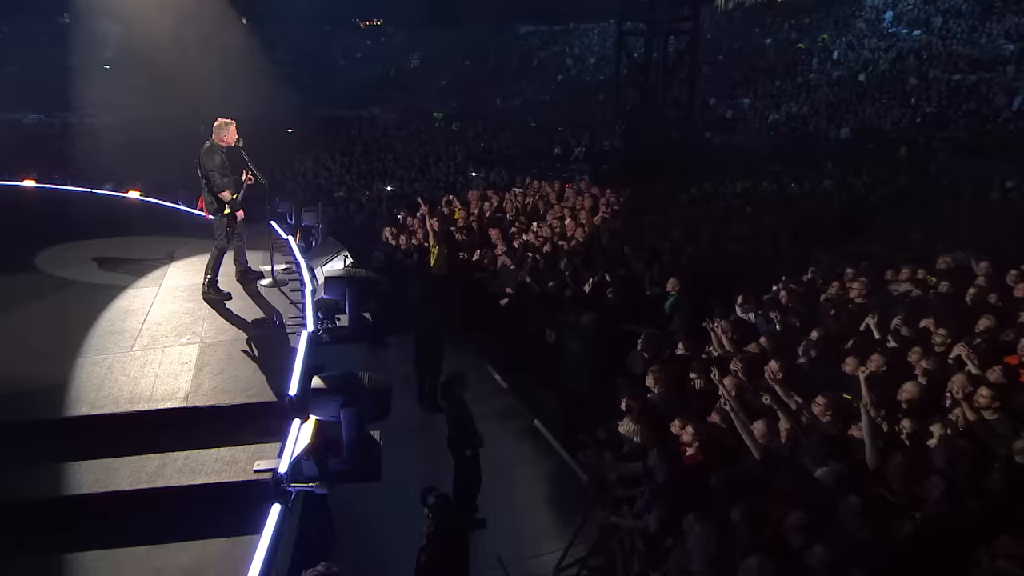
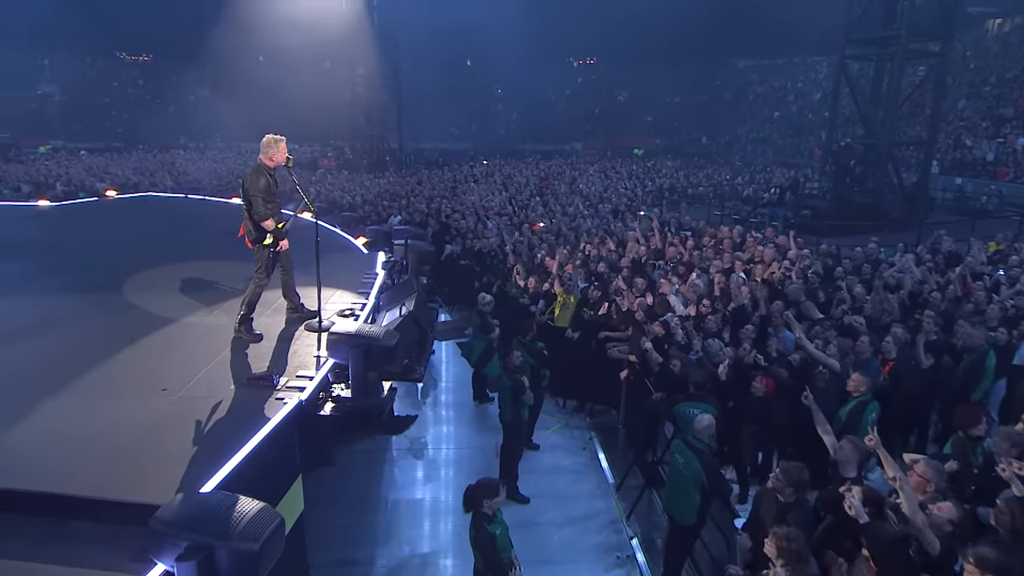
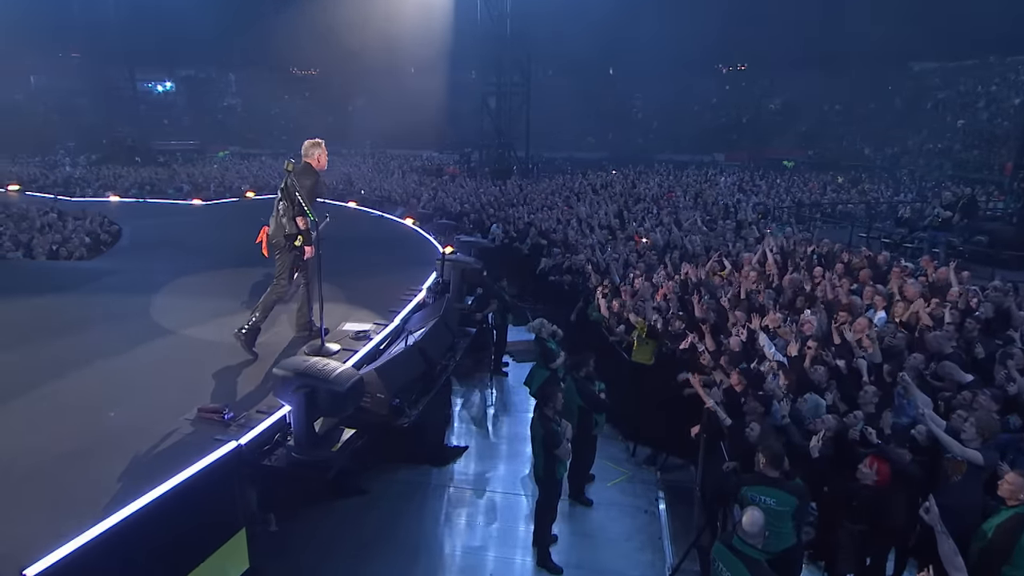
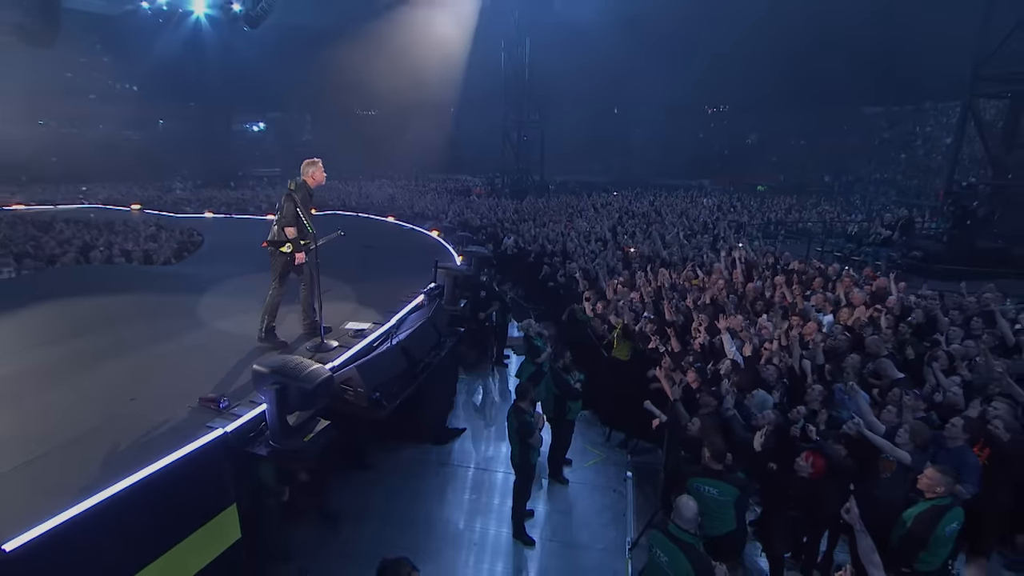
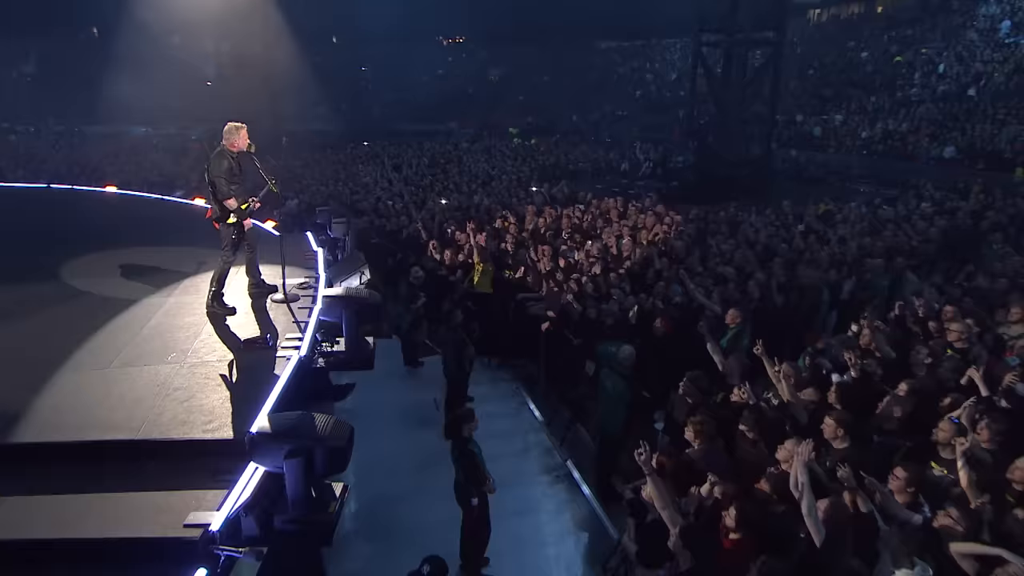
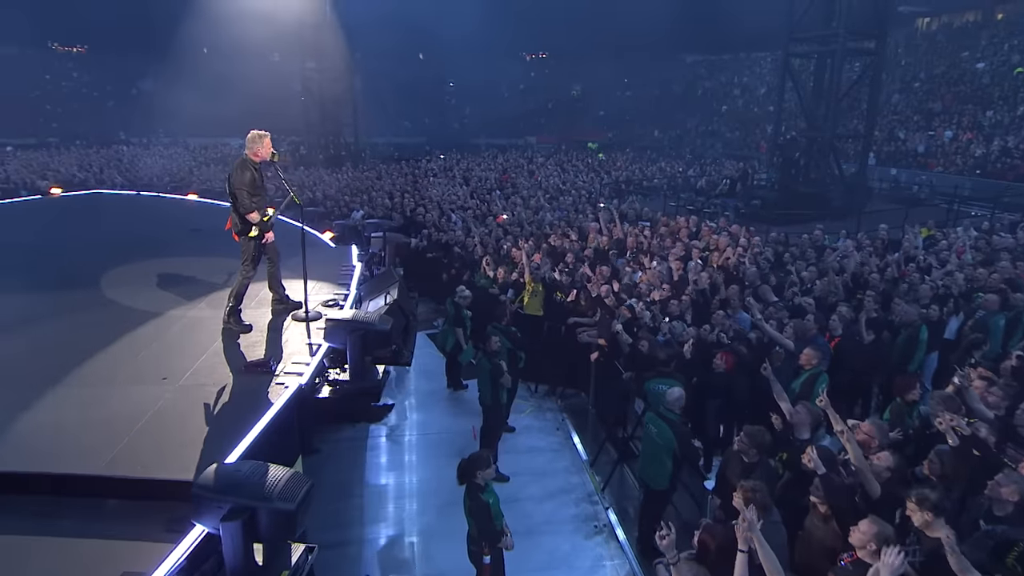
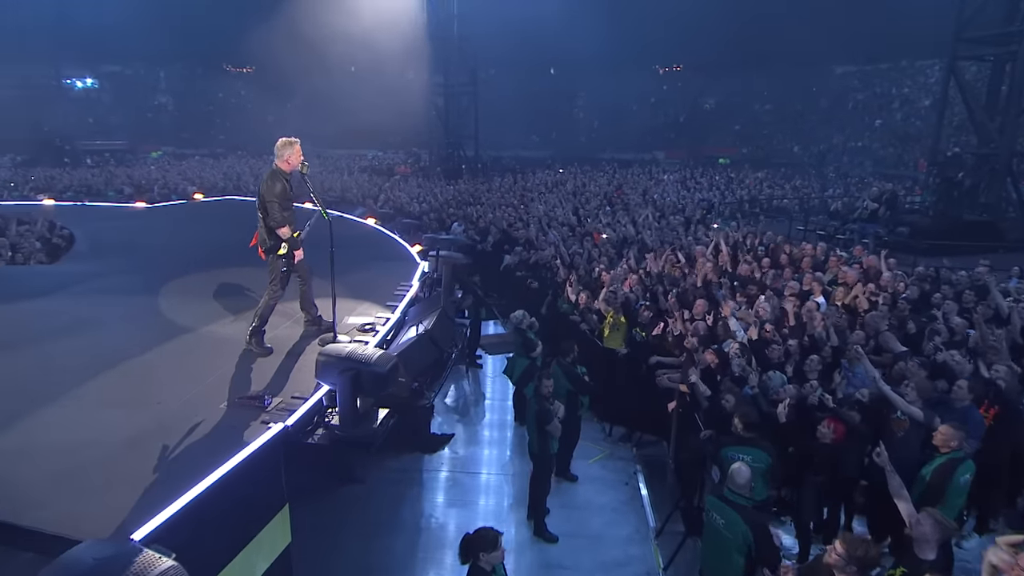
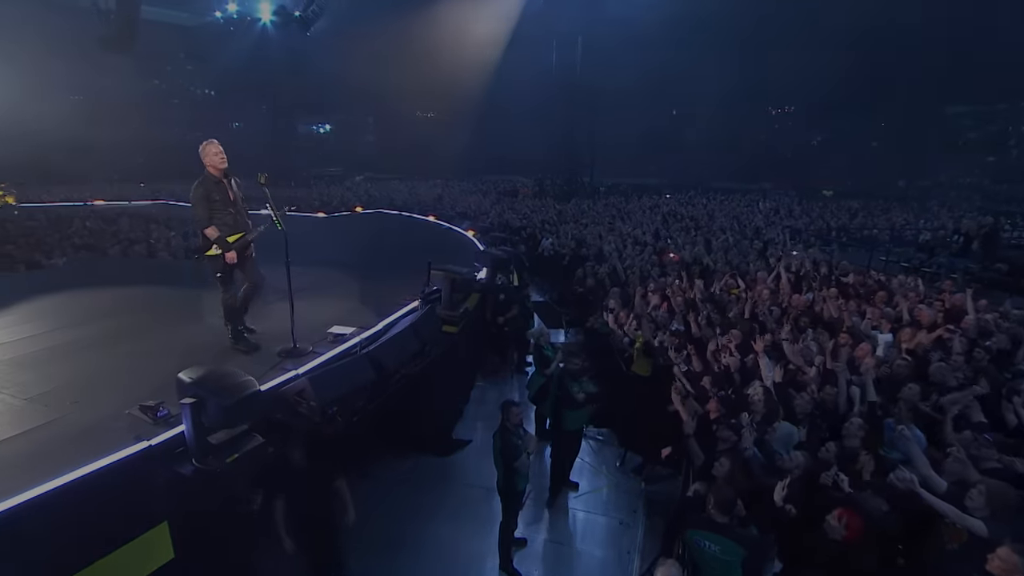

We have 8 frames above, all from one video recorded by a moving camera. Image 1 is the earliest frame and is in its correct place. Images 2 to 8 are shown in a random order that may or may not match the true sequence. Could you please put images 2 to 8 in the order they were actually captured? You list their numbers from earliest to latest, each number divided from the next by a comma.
5, 6, 2, 7, 3, 4, 8
